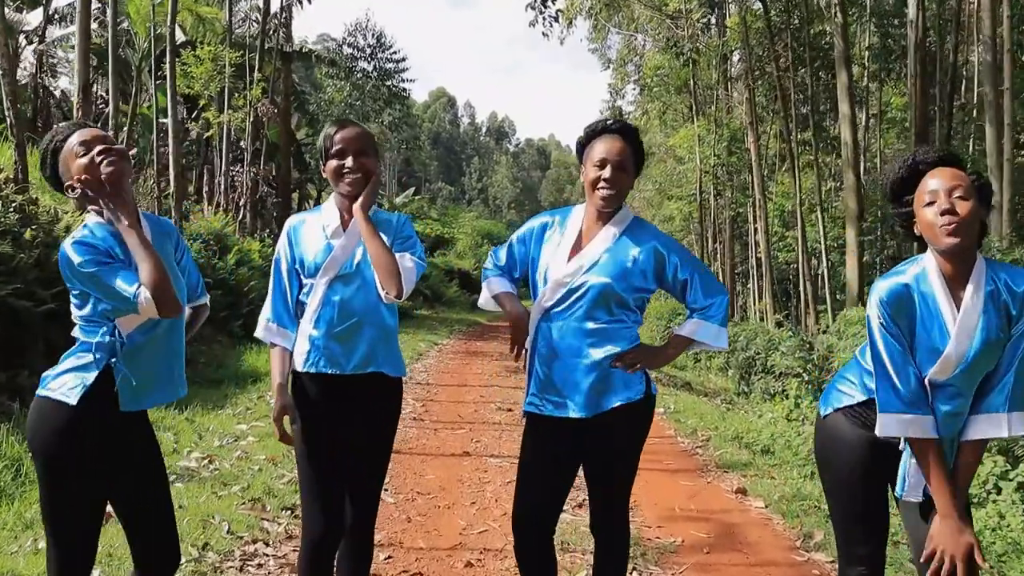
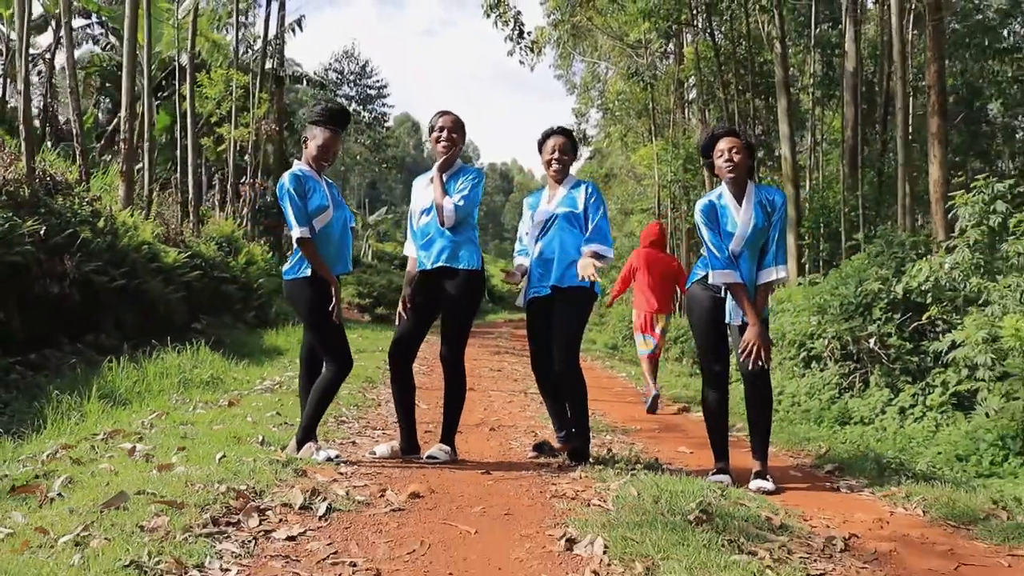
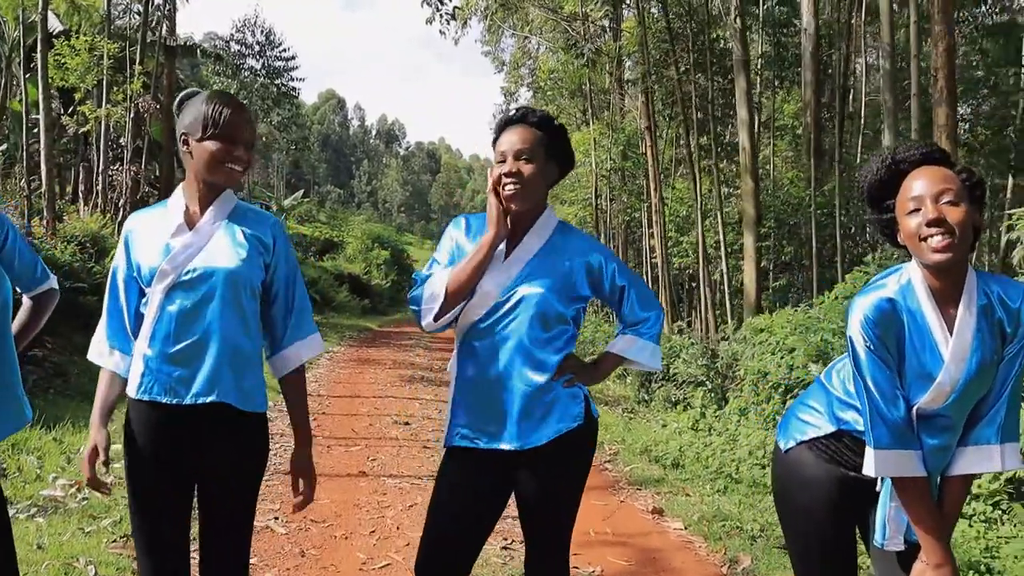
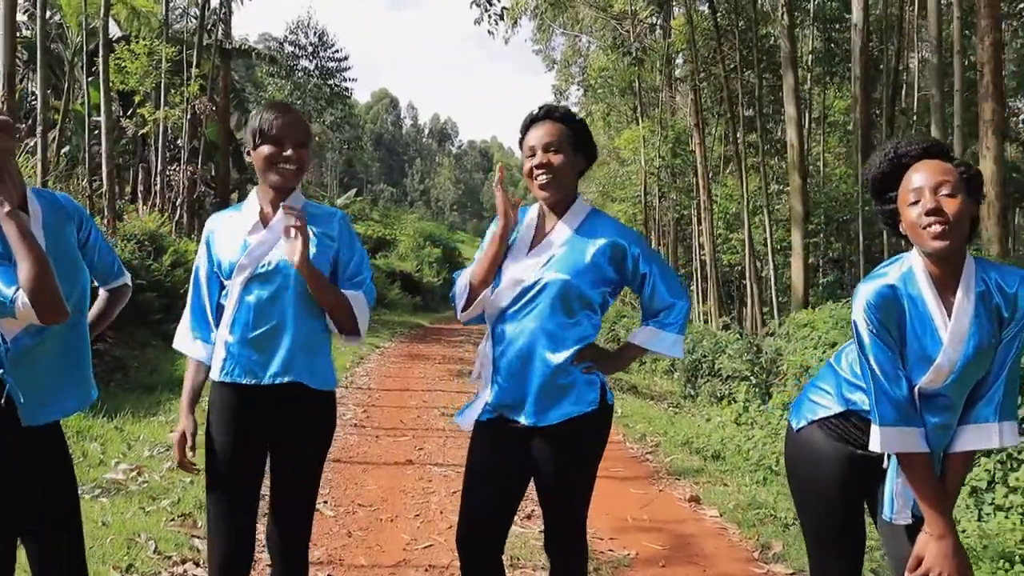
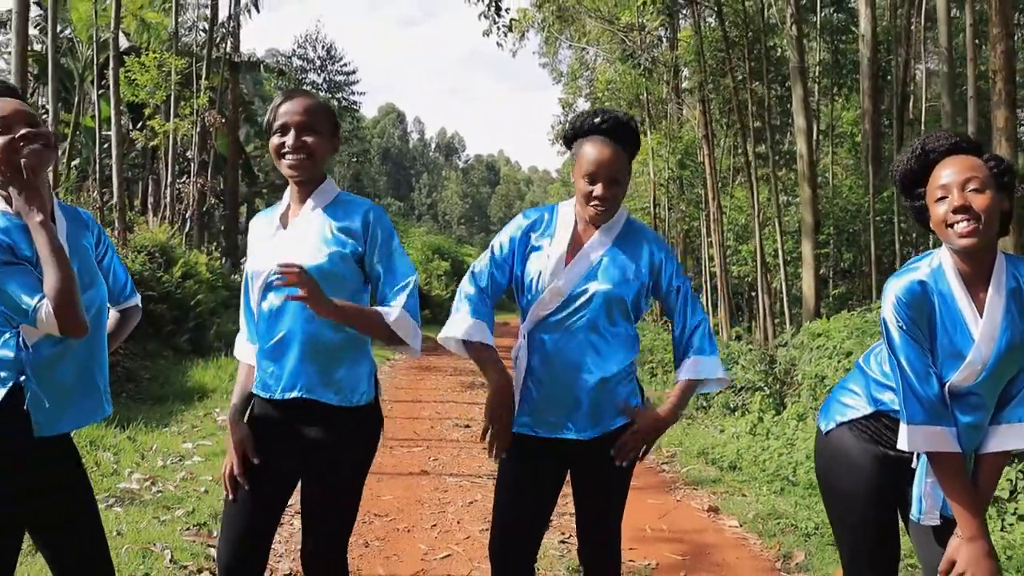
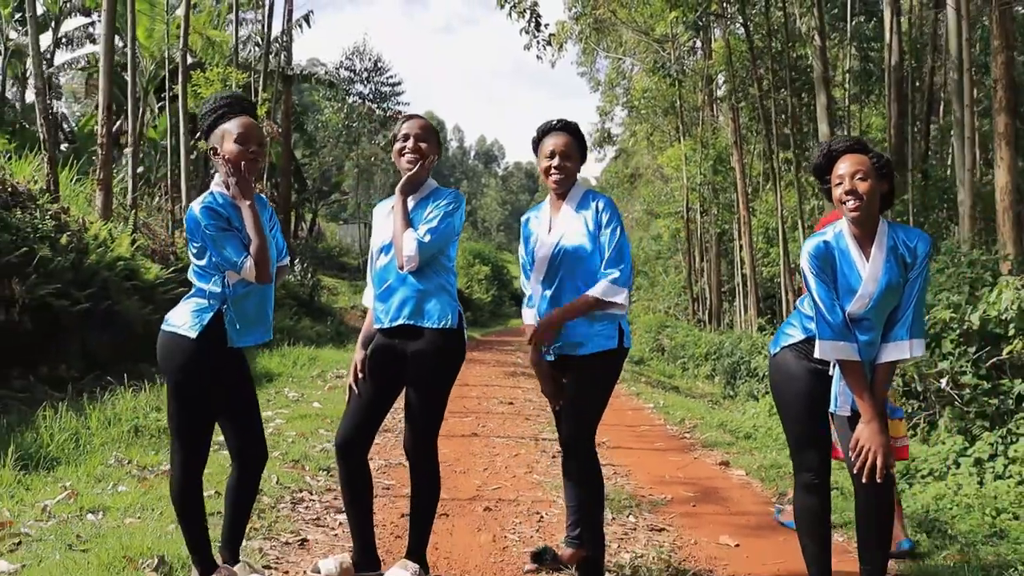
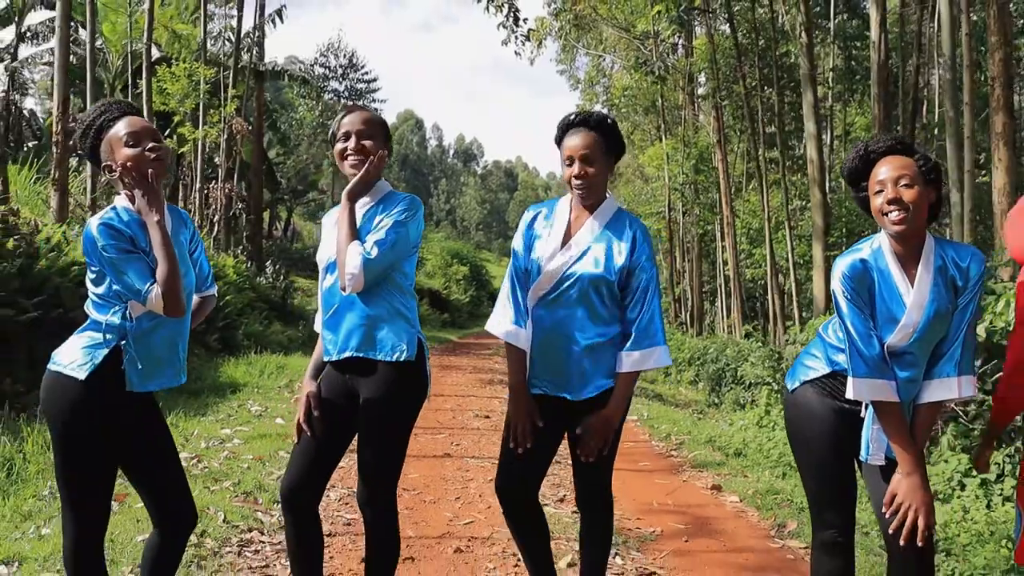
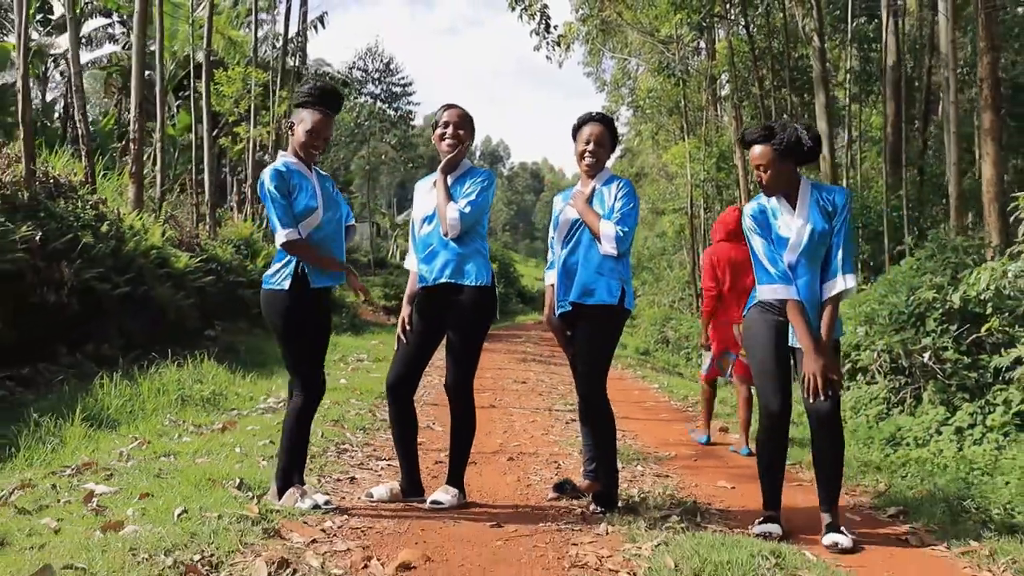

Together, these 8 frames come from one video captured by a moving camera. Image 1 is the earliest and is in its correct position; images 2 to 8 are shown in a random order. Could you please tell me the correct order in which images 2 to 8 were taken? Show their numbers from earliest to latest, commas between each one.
4, 3, 5, 7, 6, 8, 2
